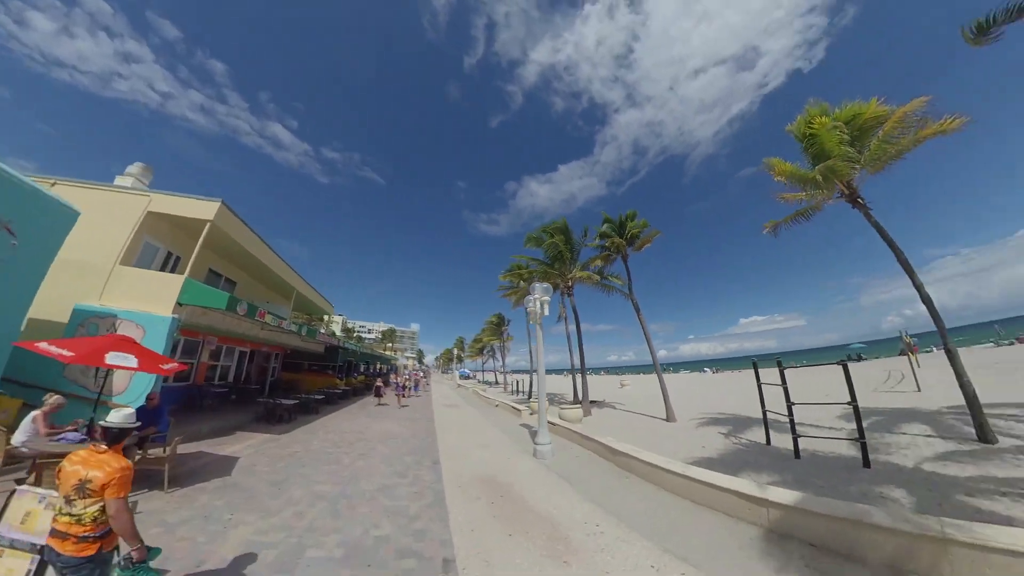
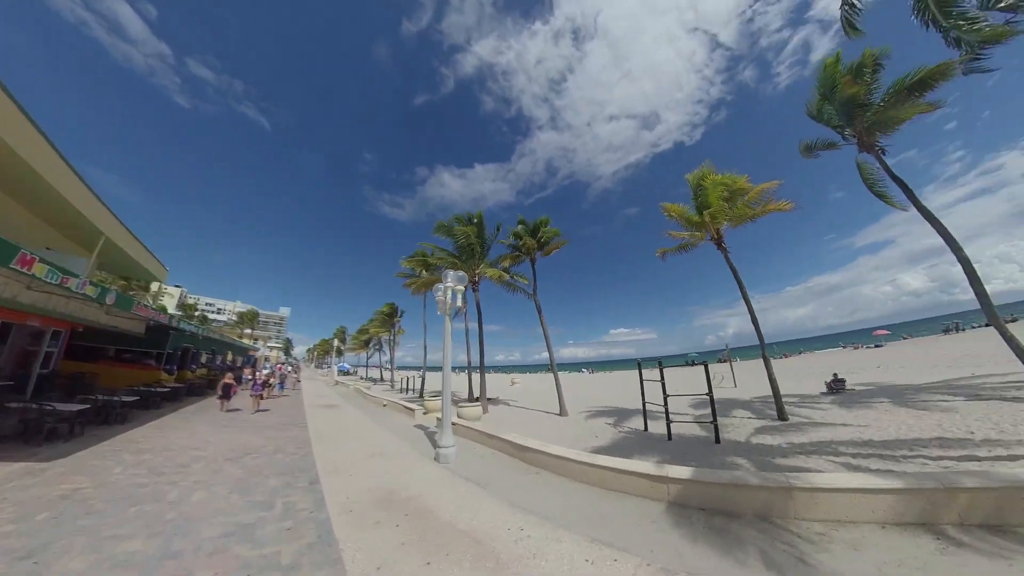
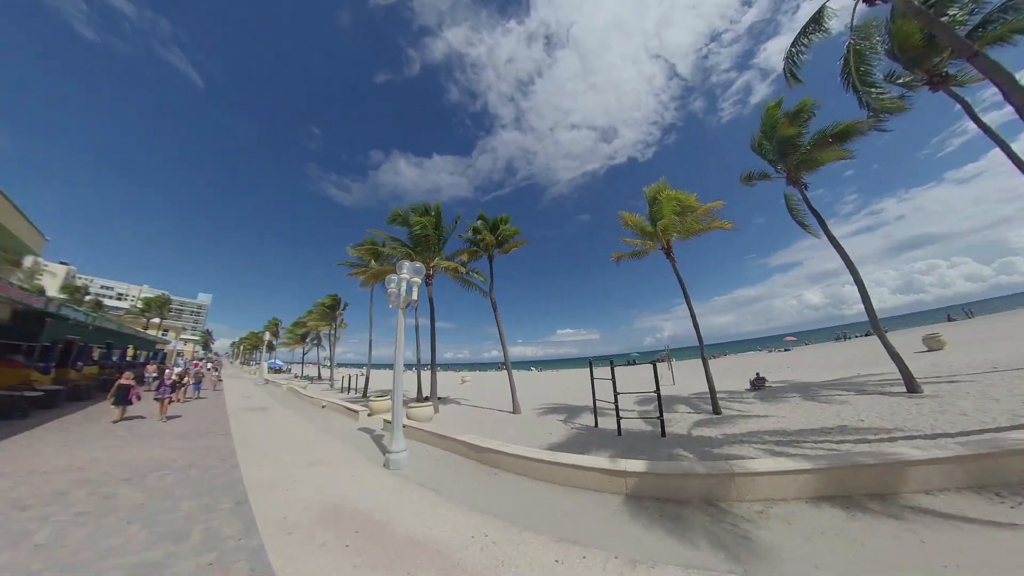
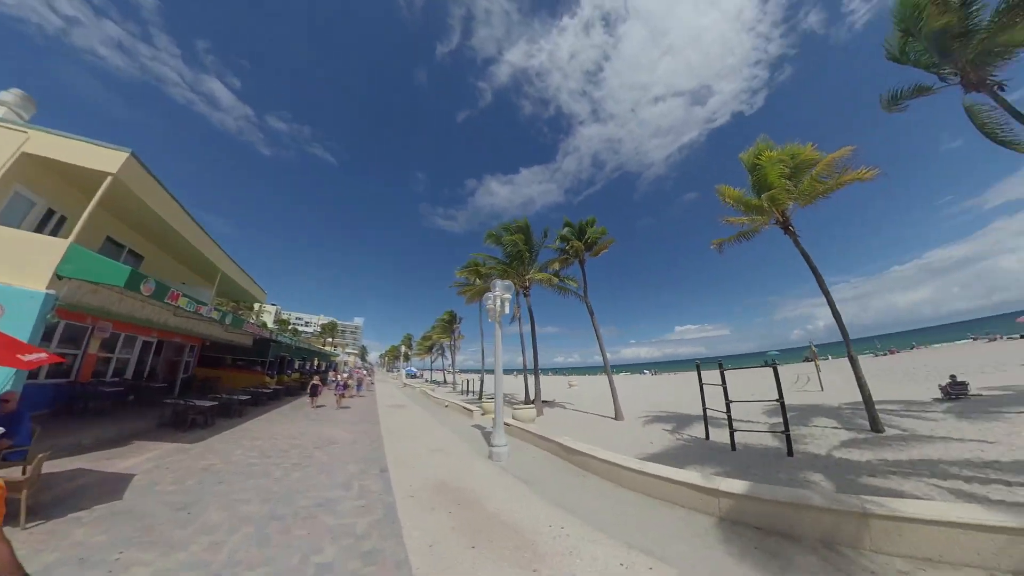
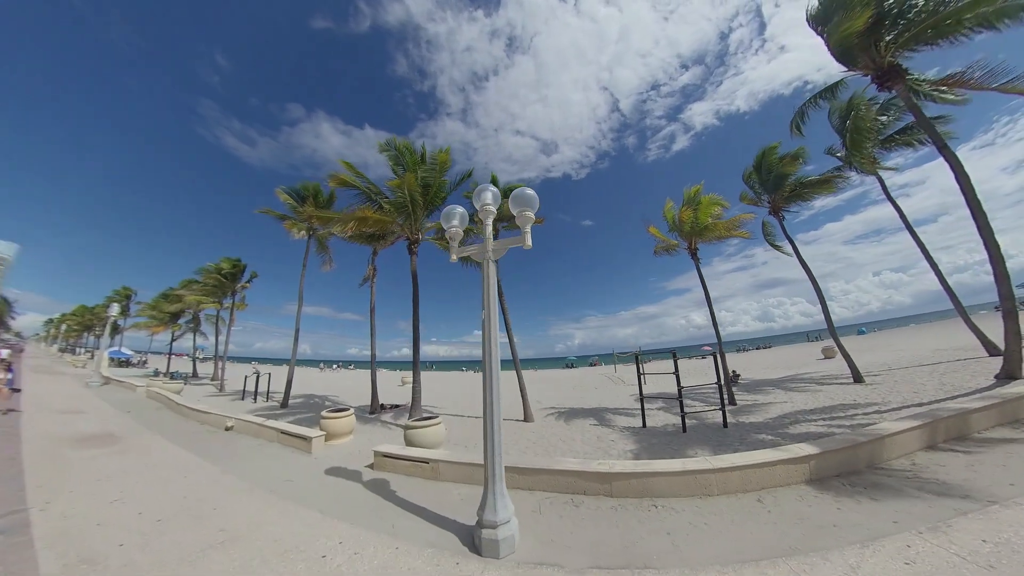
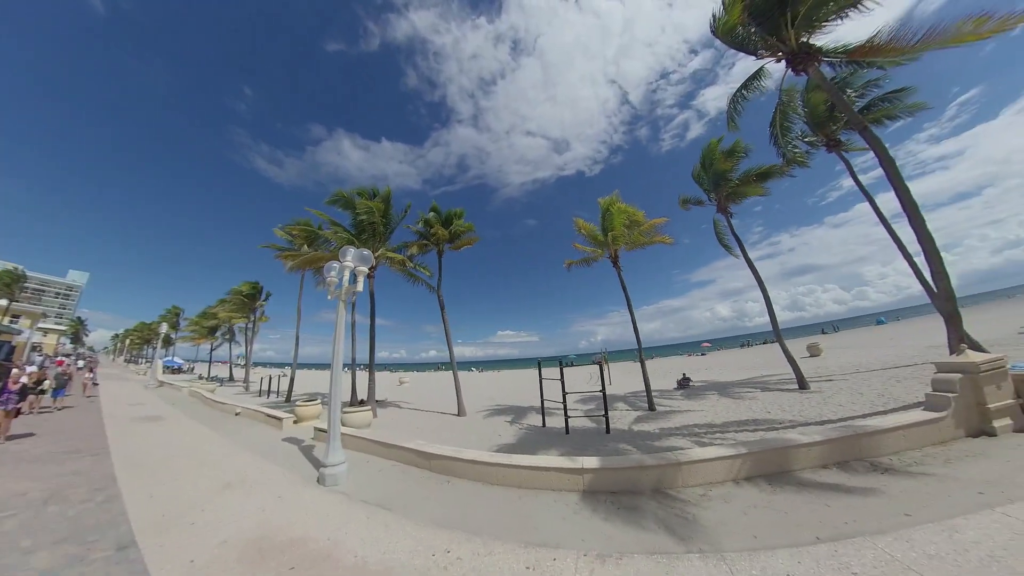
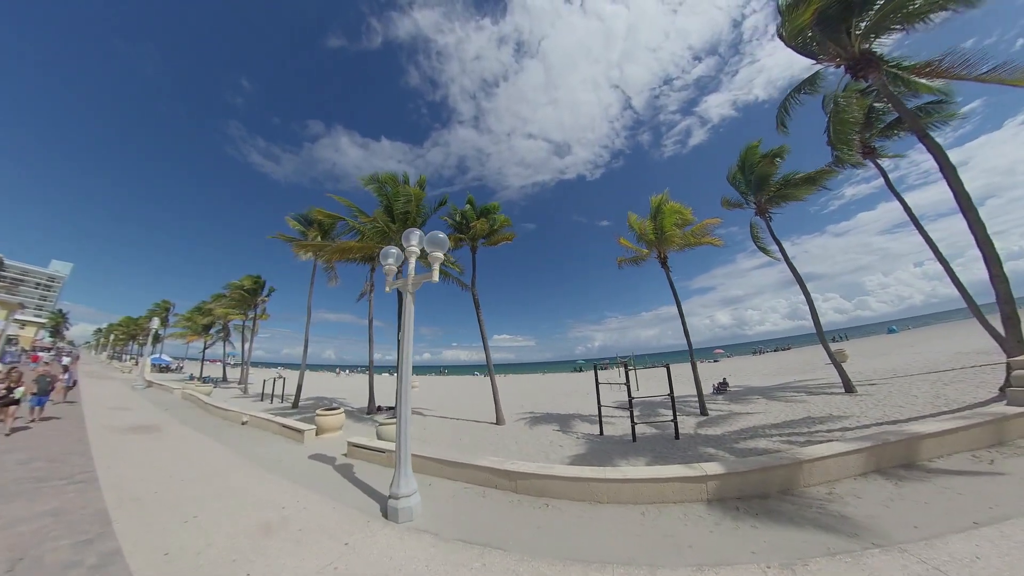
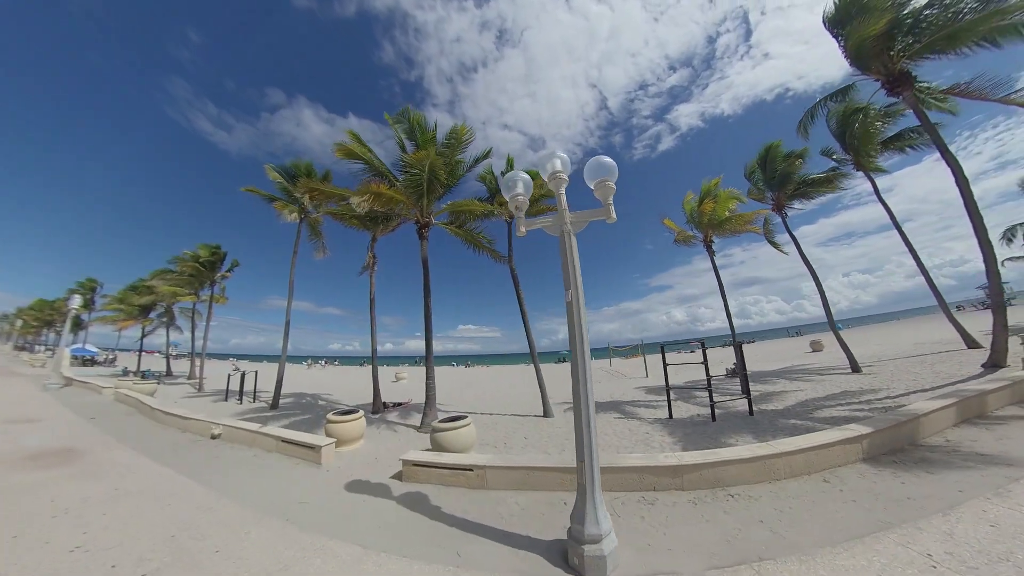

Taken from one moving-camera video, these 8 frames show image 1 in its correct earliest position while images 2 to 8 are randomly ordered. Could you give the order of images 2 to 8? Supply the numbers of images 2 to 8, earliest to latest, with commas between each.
4, 2, 3, 6, 7, 5, 8
